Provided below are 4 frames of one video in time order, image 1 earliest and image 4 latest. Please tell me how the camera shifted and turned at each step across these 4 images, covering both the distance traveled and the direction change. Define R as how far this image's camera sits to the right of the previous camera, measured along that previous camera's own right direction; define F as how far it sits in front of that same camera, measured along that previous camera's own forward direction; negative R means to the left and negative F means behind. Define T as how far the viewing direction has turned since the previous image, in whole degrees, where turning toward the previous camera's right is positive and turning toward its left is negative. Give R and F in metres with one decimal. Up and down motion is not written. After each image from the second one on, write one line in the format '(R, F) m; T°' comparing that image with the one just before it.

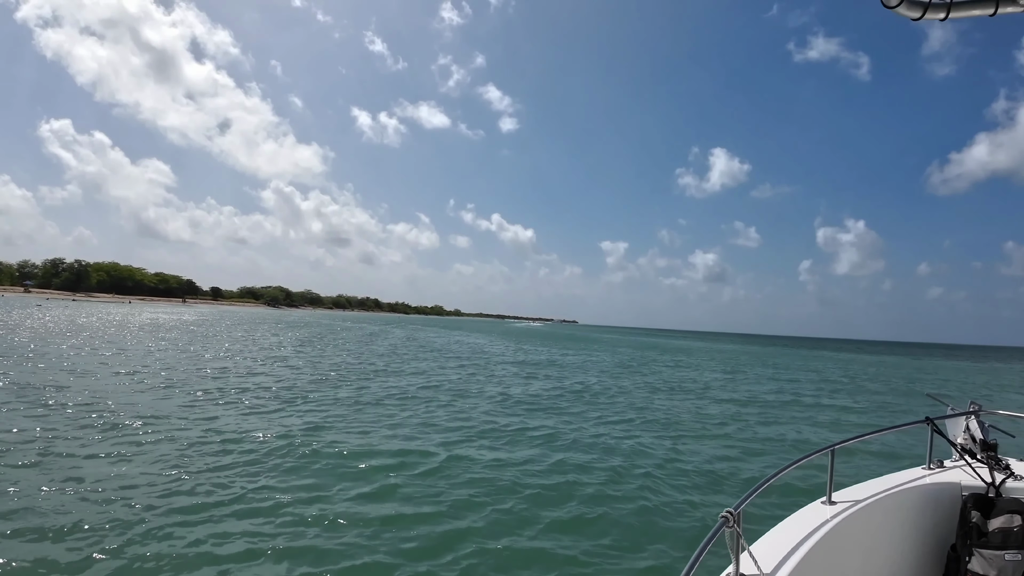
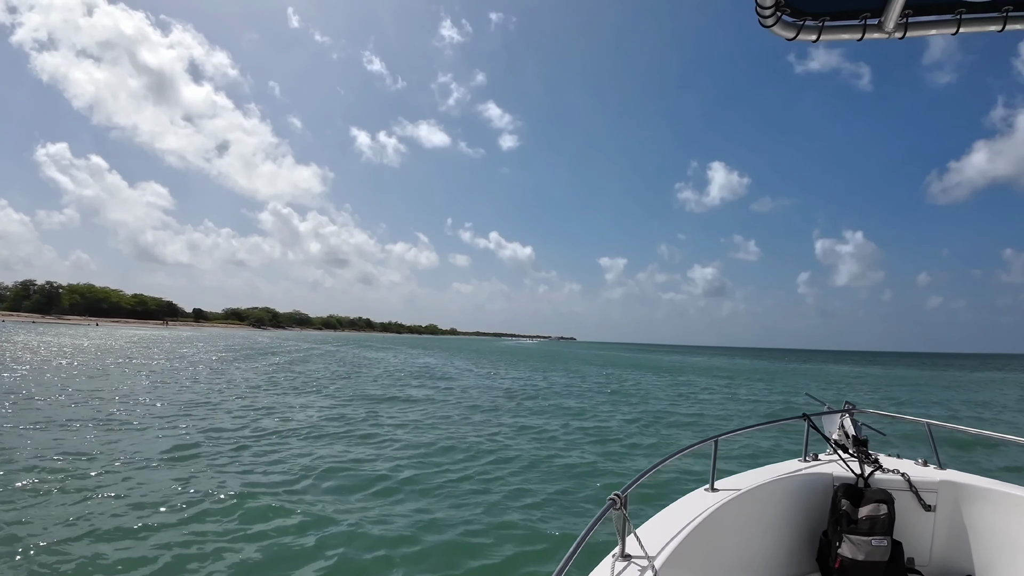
(+1.0, -0.6) m; 0°
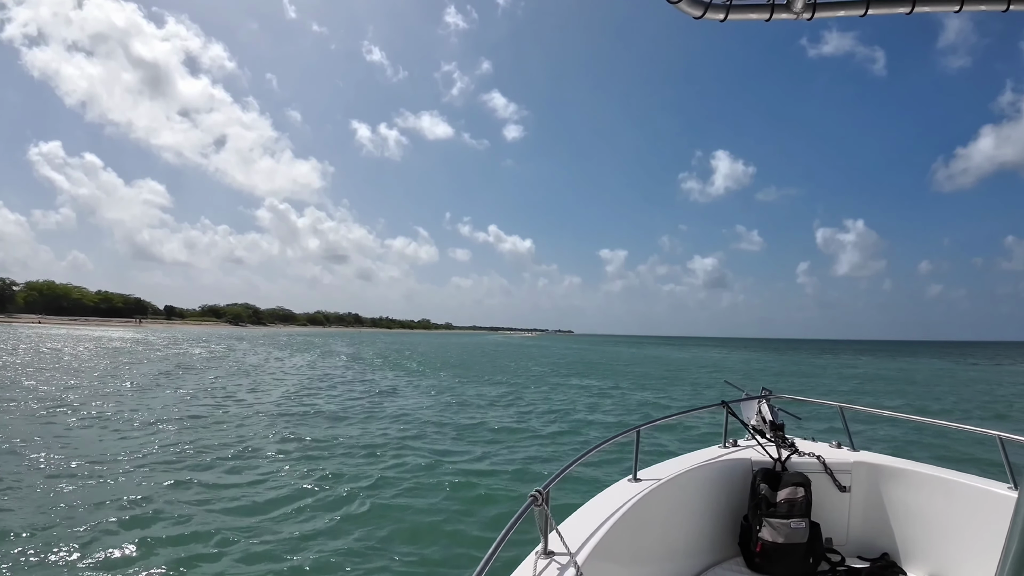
(+0.9, +0.1) m; 0°
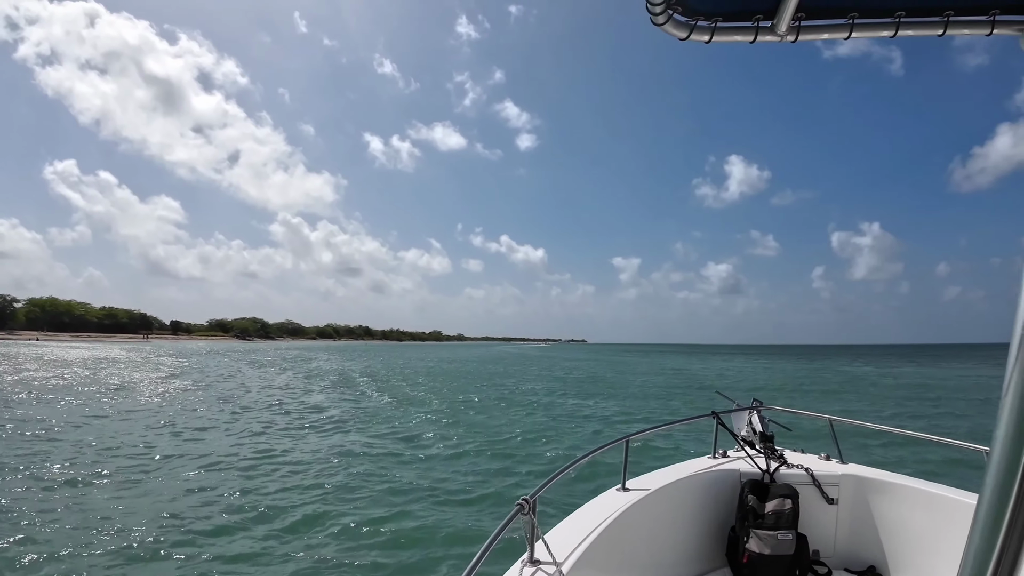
(+0.3, -0.1) m; -1°
